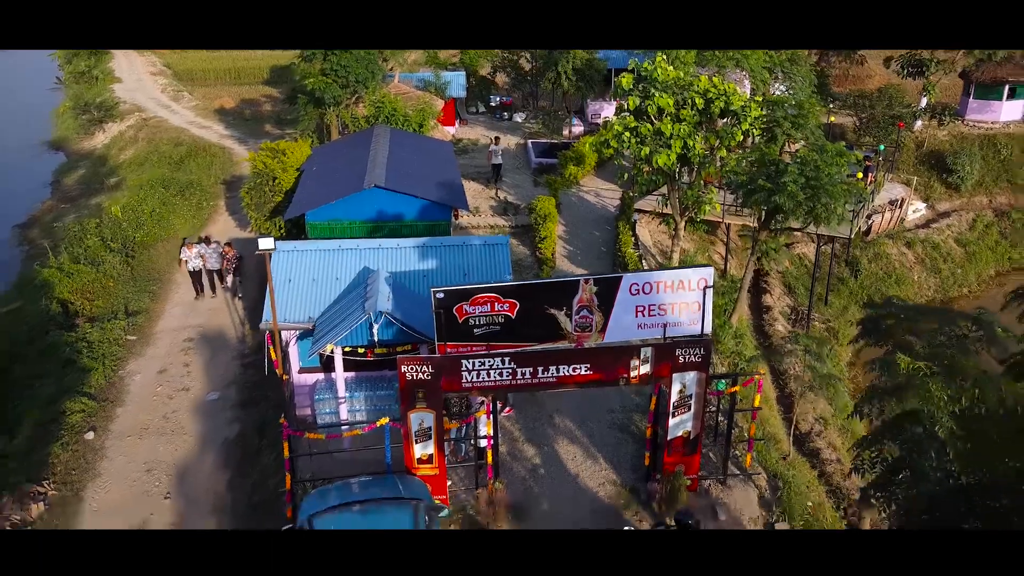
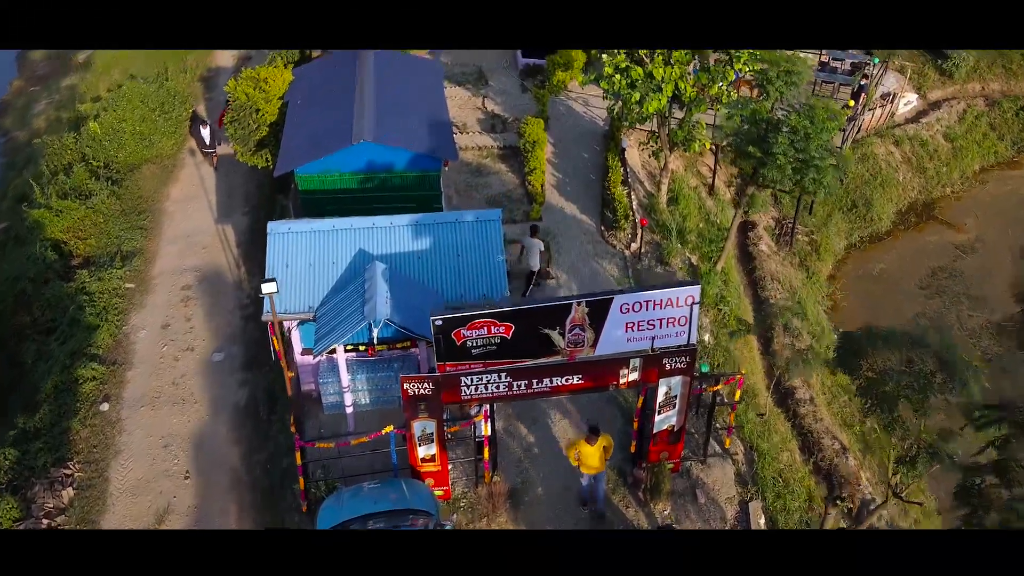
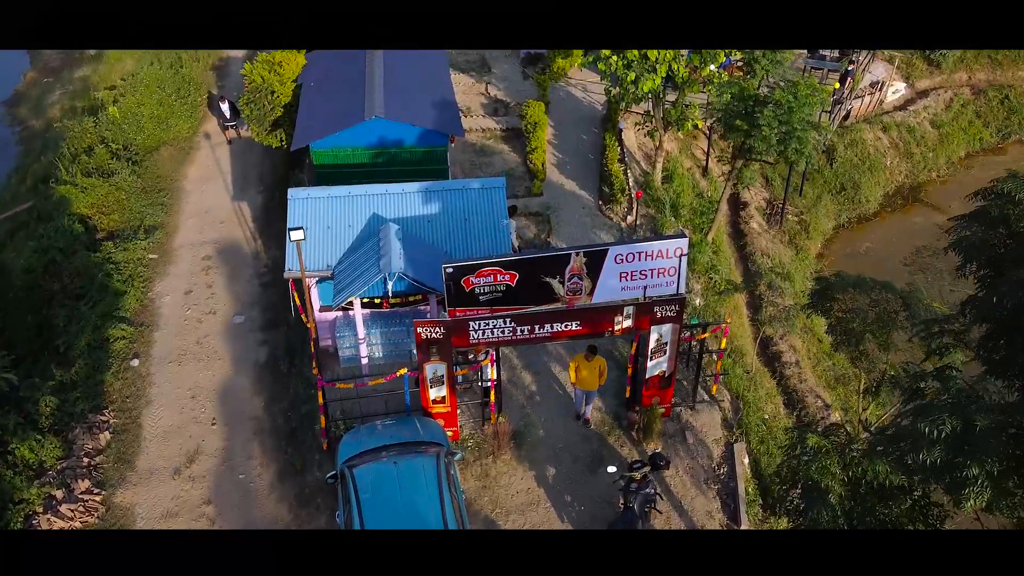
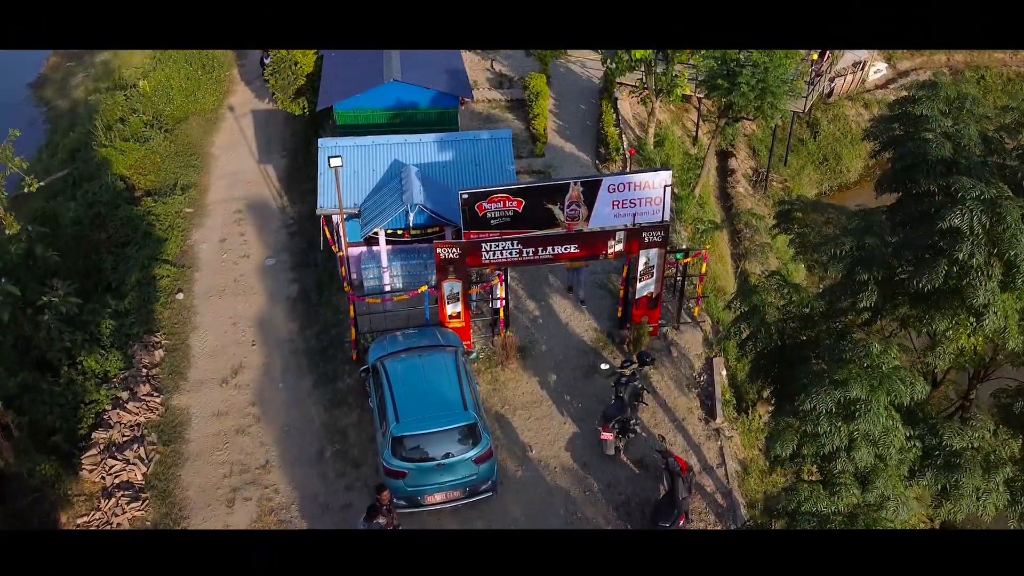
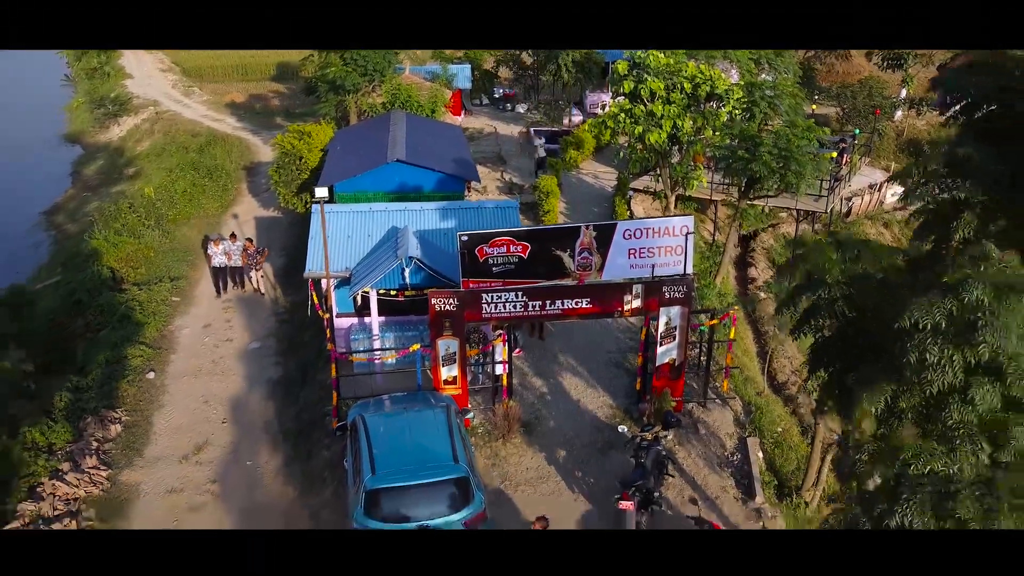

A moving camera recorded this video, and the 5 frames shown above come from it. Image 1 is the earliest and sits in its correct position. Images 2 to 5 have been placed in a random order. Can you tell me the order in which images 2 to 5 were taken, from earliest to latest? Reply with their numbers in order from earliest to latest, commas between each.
5, 4, 3, 2
